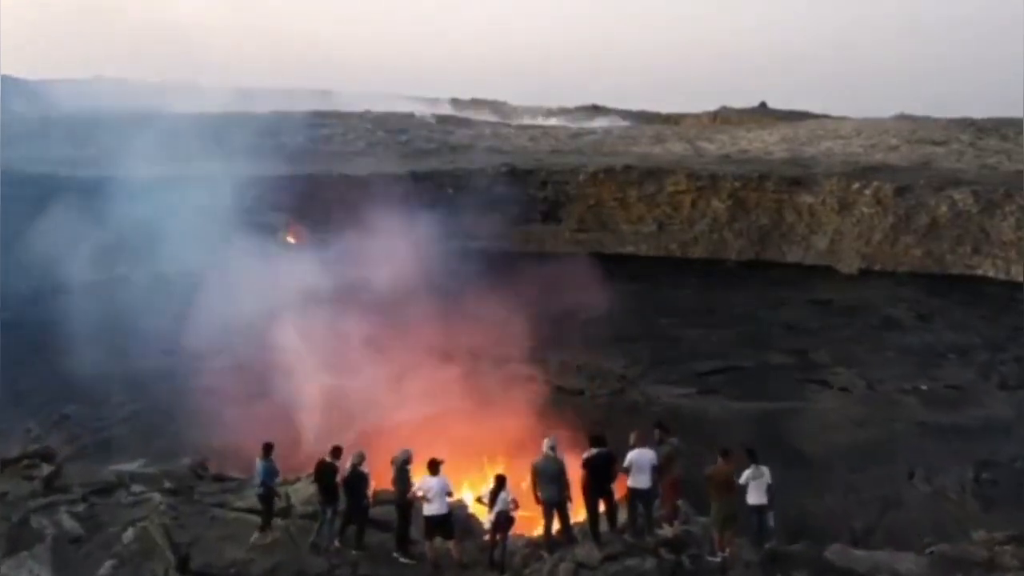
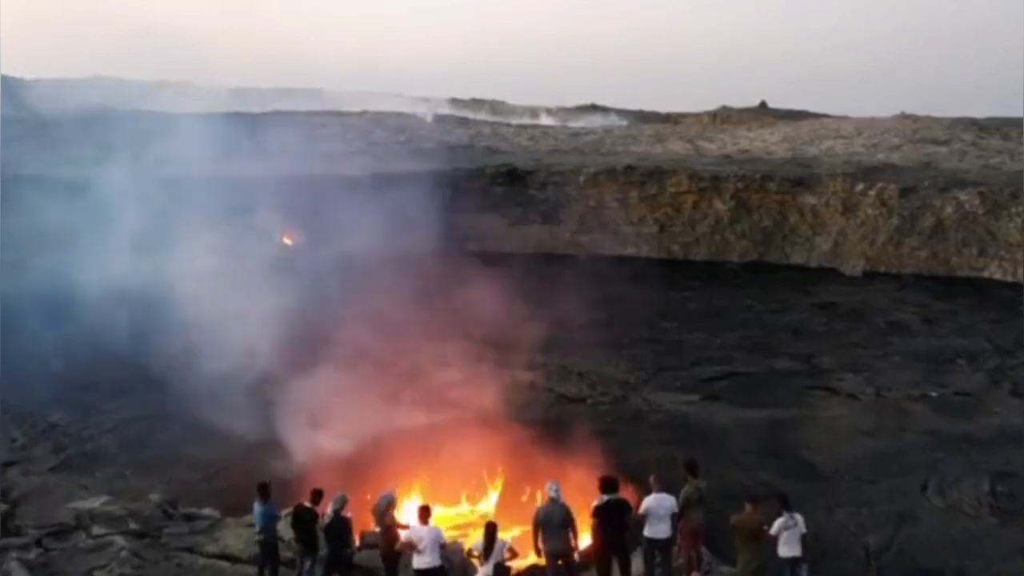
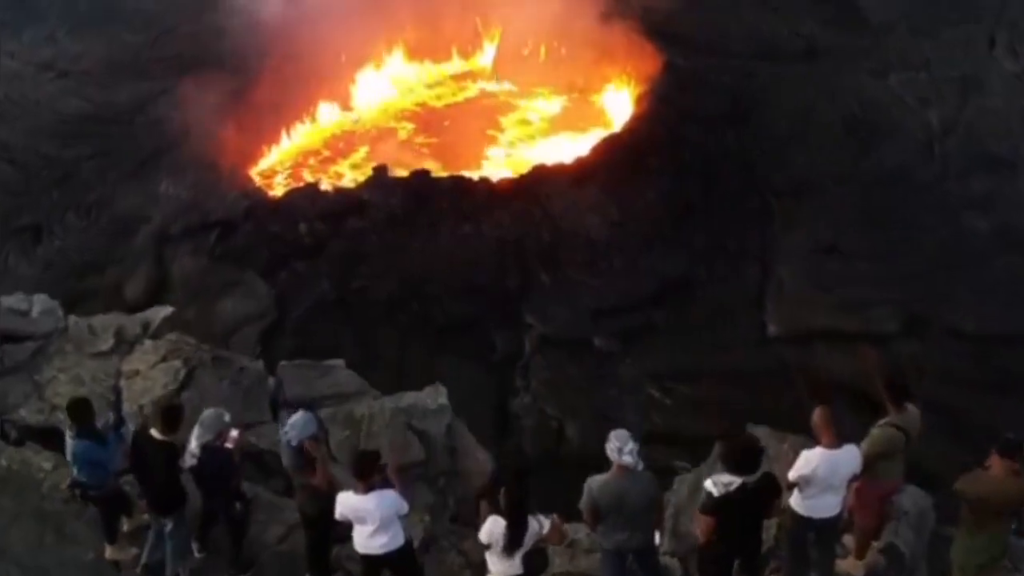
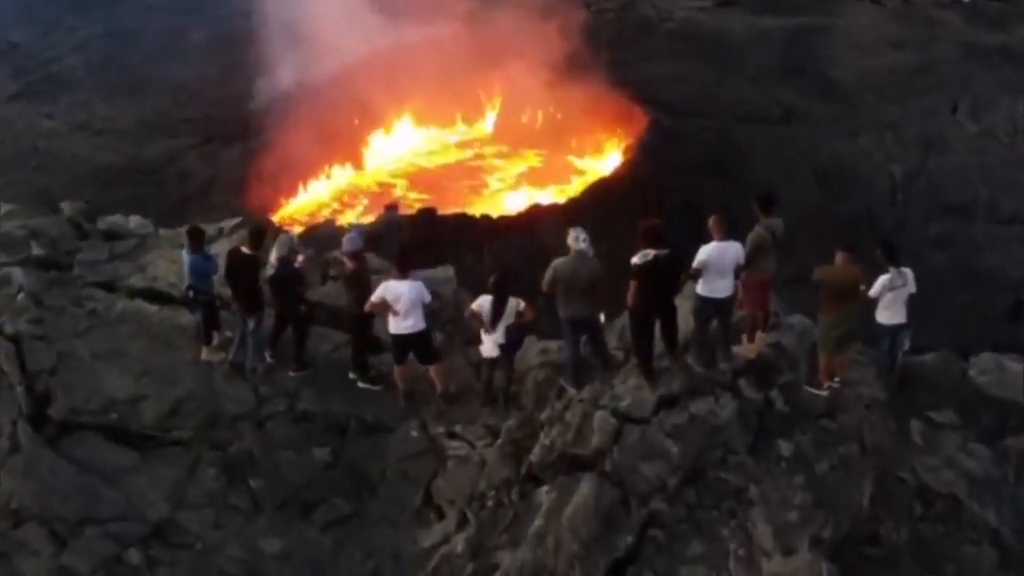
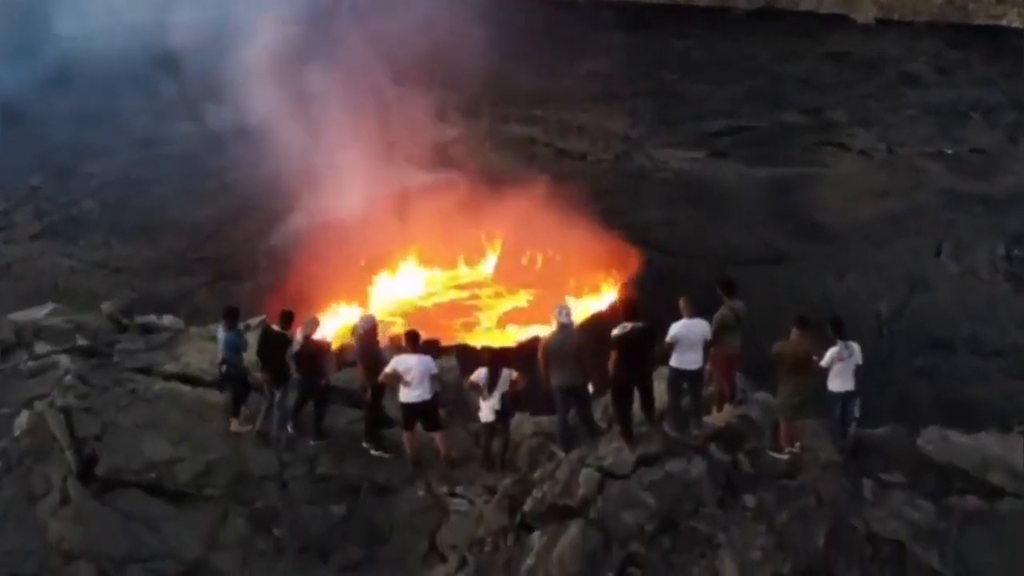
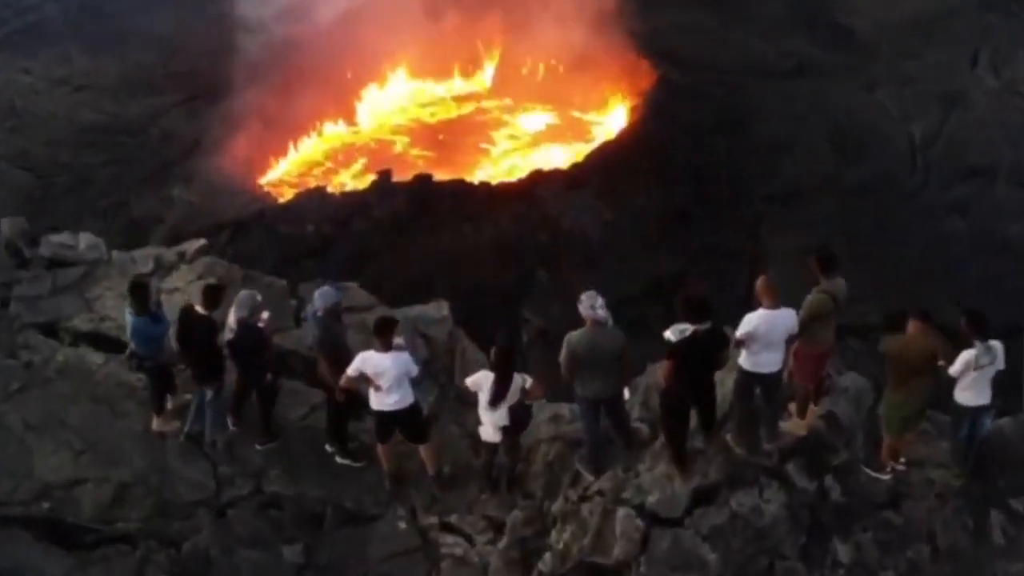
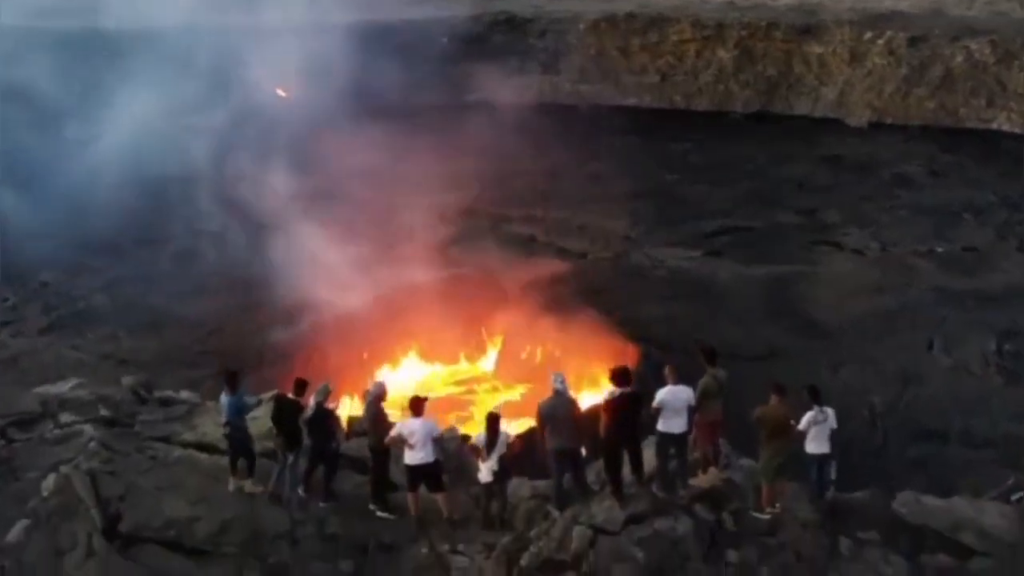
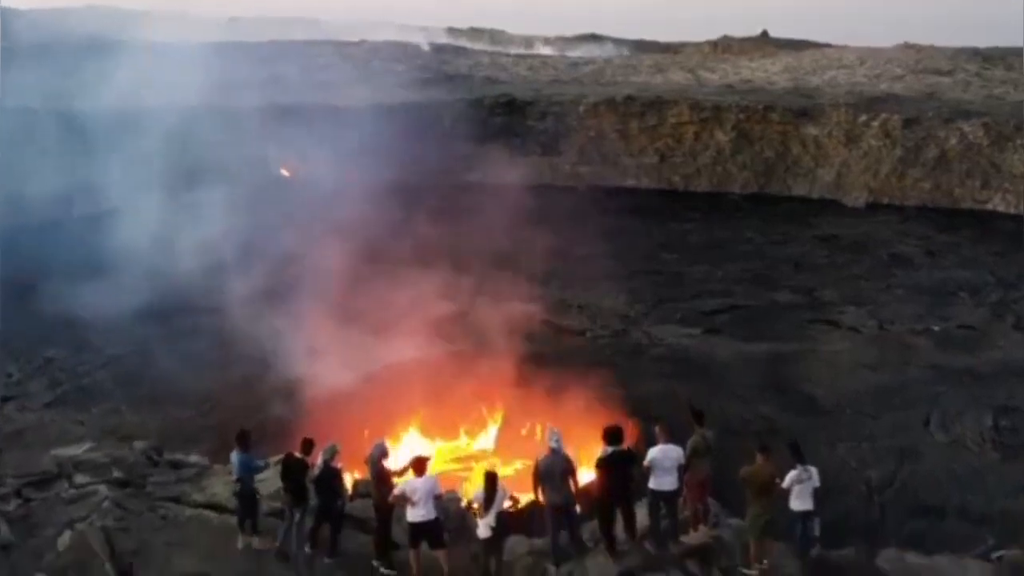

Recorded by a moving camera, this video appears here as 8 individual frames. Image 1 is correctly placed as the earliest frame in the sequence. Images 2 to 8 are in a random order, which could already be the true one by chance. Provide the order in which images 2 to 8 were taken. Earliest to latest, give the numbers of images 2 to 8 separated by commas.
2, 8, 7, 5, 4, 6, 3
